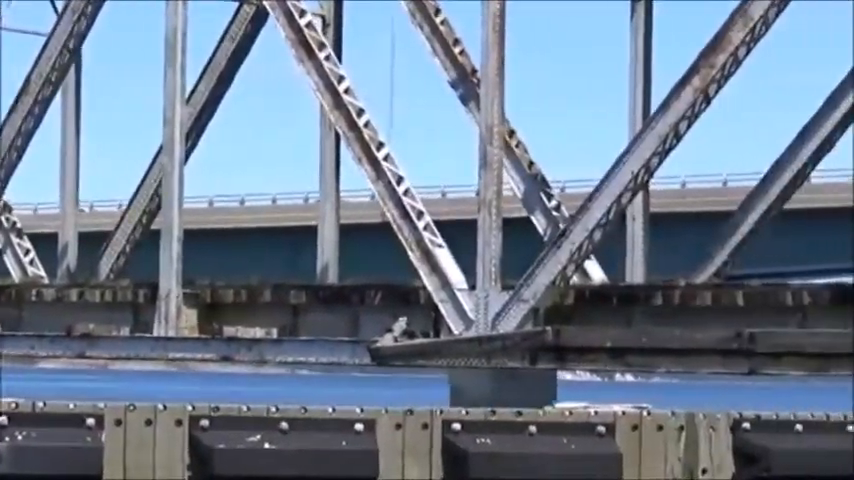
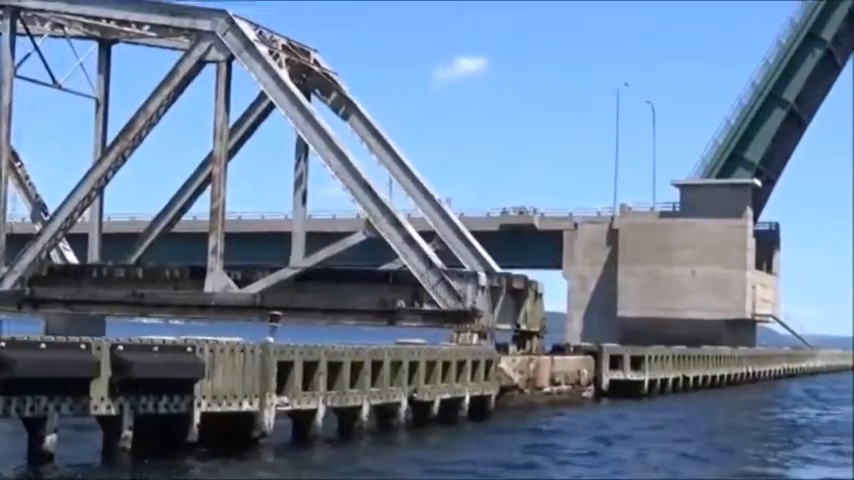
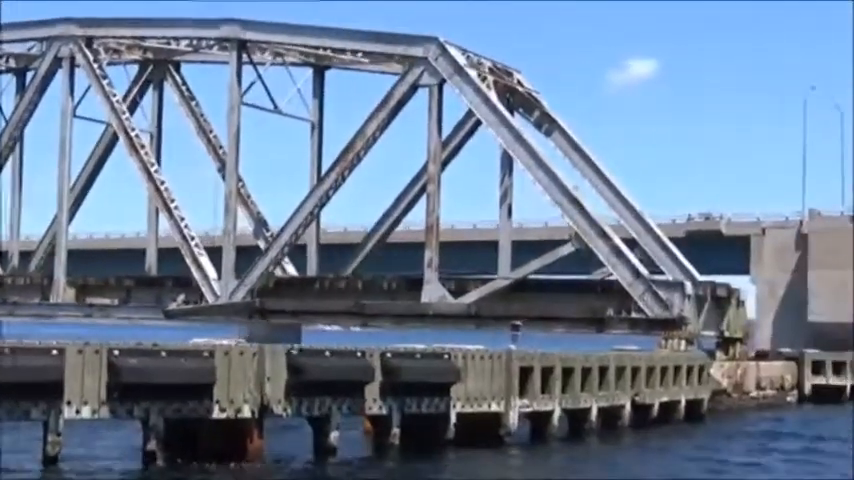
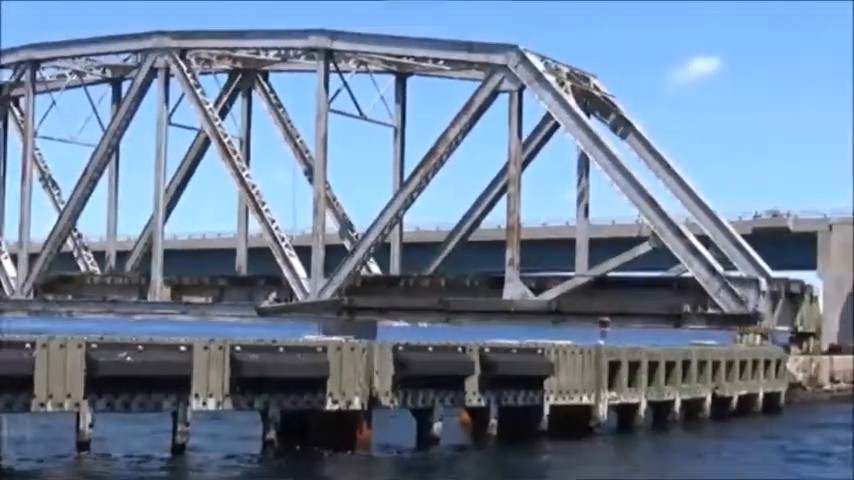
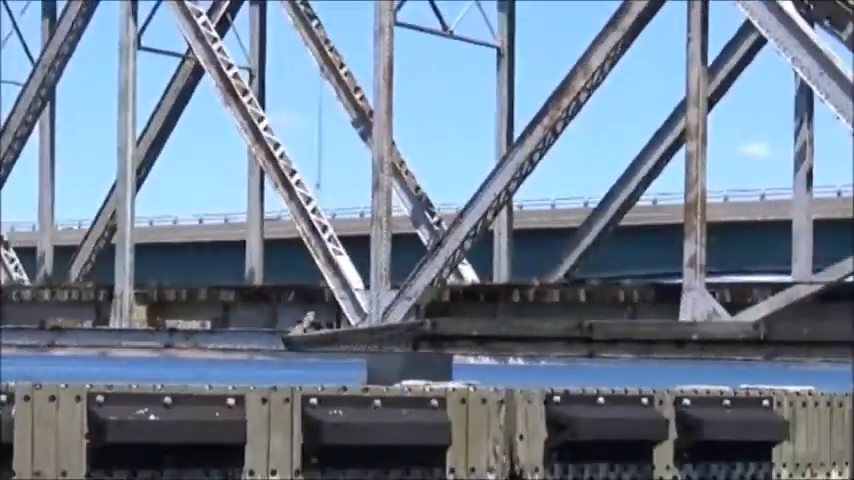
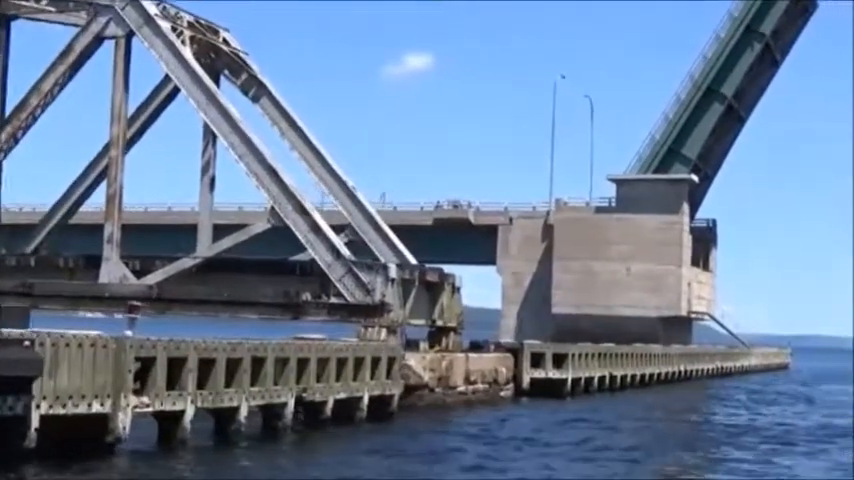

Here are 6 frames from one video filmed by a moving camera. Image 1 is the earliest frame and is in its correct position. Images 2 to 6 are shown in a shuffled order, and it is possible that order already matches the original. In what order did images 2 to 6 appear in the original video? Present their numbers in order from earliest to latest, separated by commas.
5, 4, 3, 2, 6
